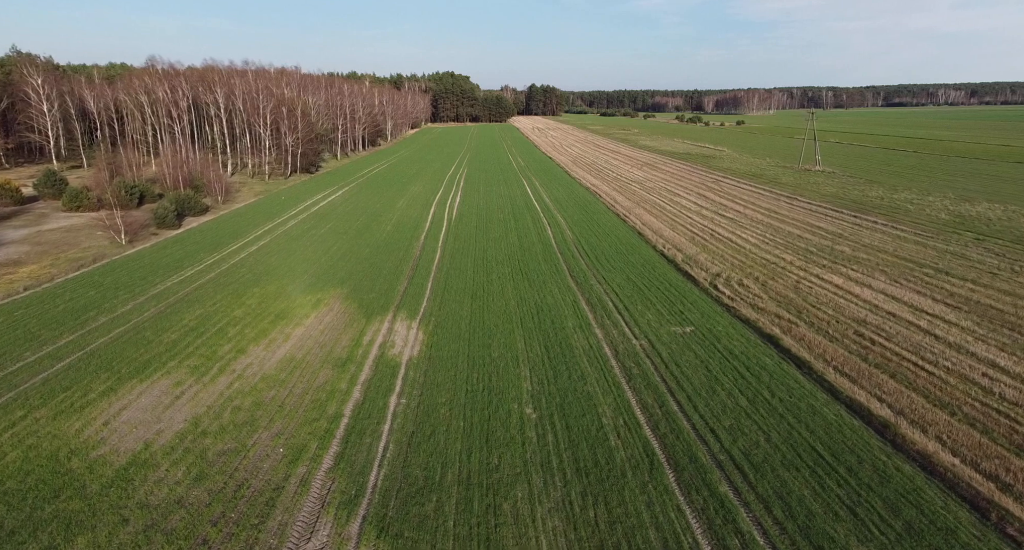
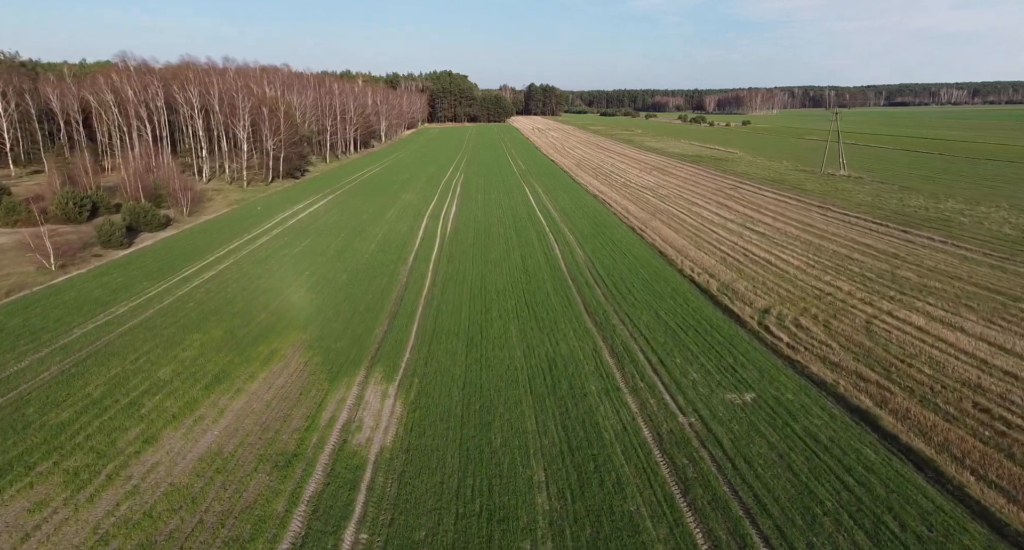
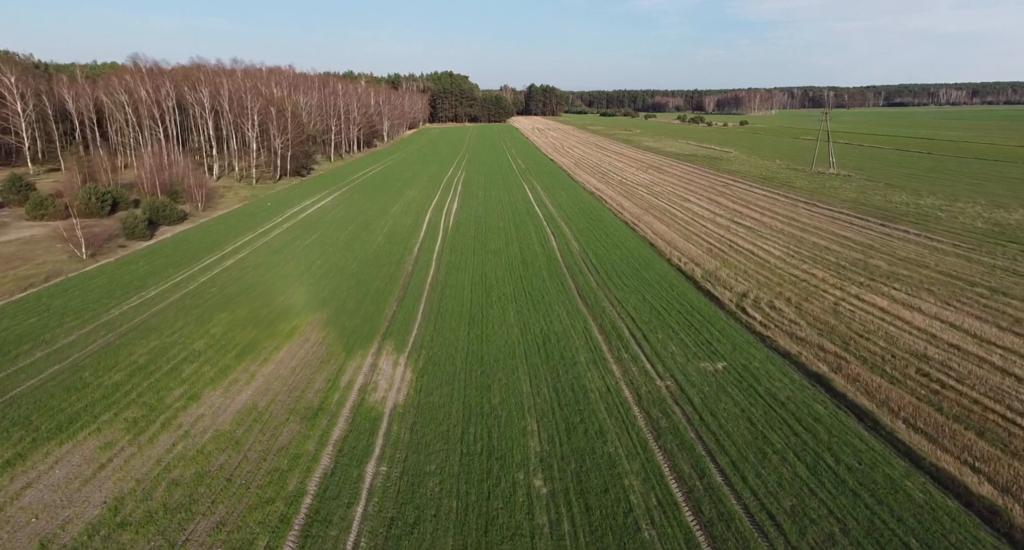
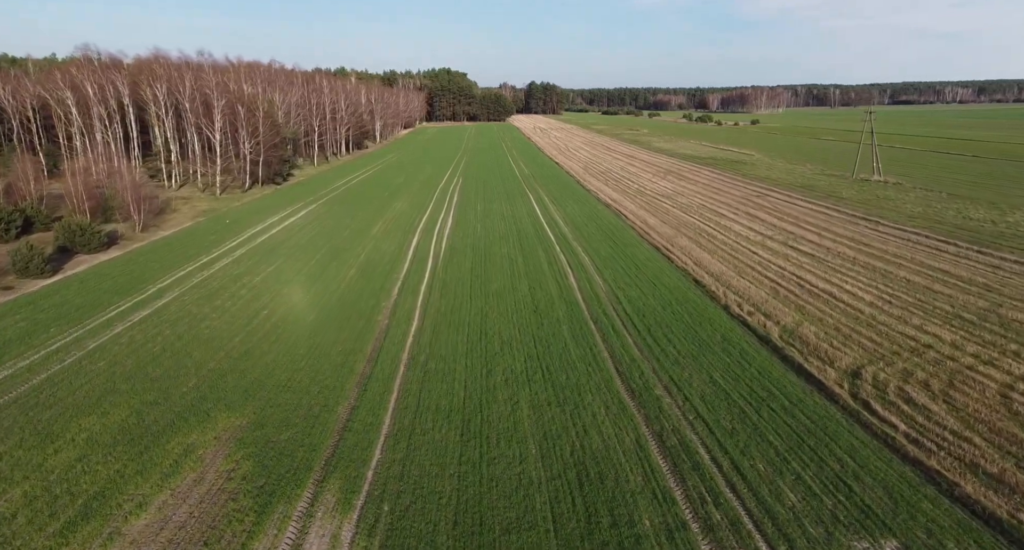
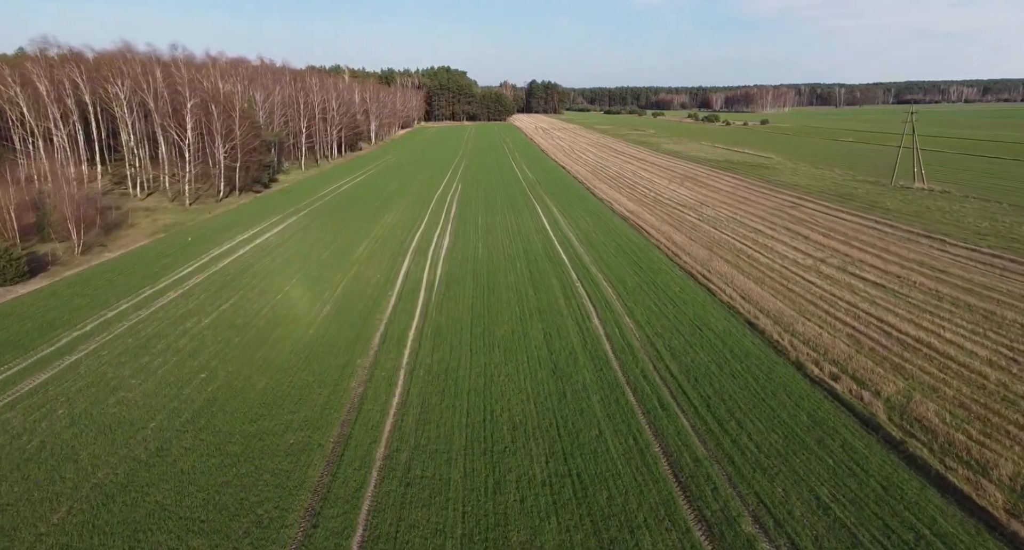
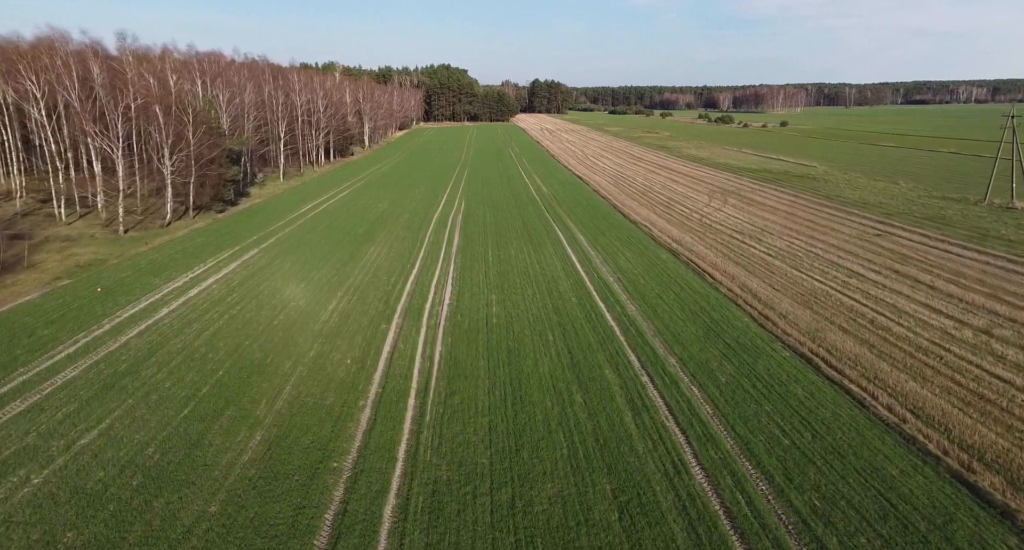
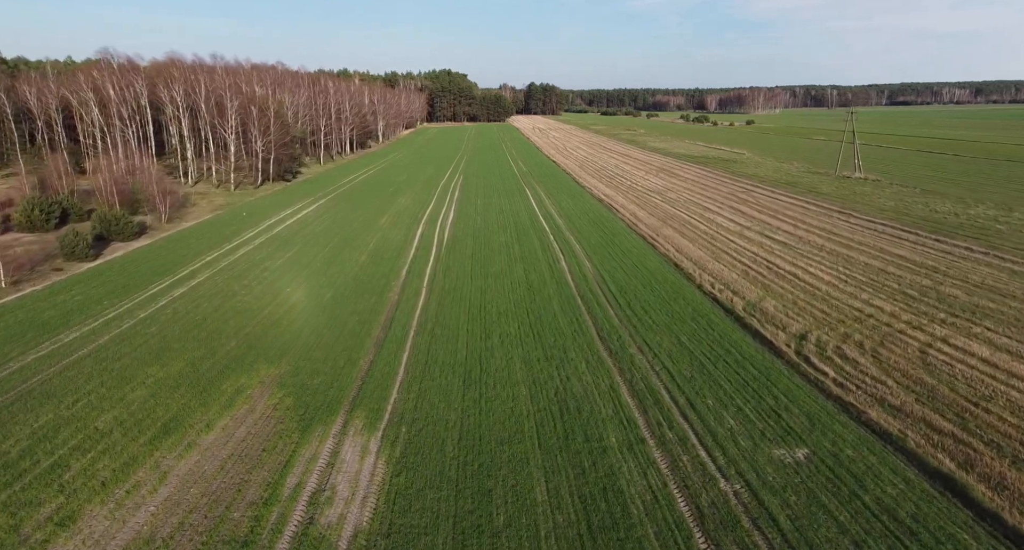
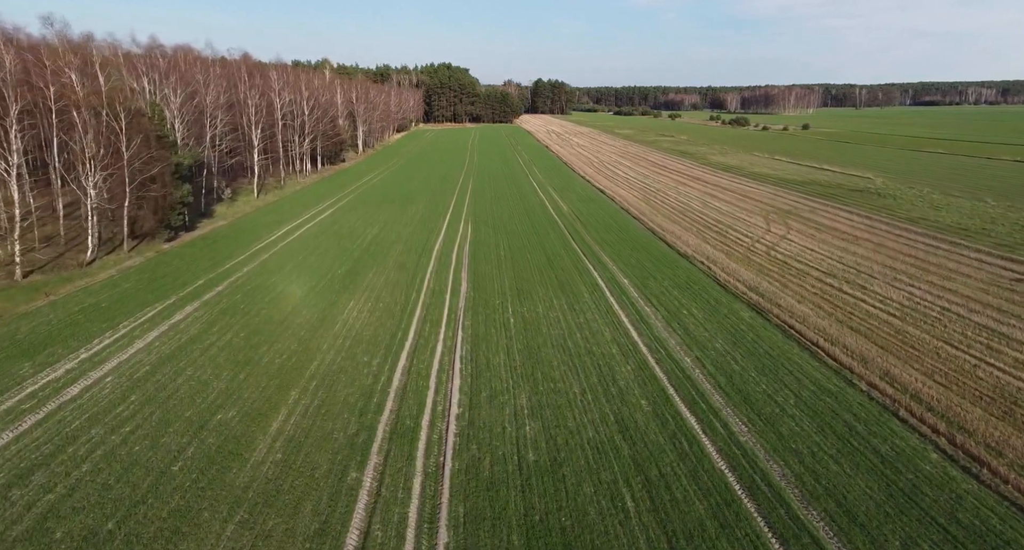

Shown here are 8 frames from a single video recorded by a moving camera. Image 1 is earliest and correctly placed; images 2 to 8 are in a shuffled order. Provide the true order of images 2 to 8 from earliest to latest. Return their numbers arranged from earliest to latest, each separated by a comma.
3, 2, 7, 4, 5, 6, 8
